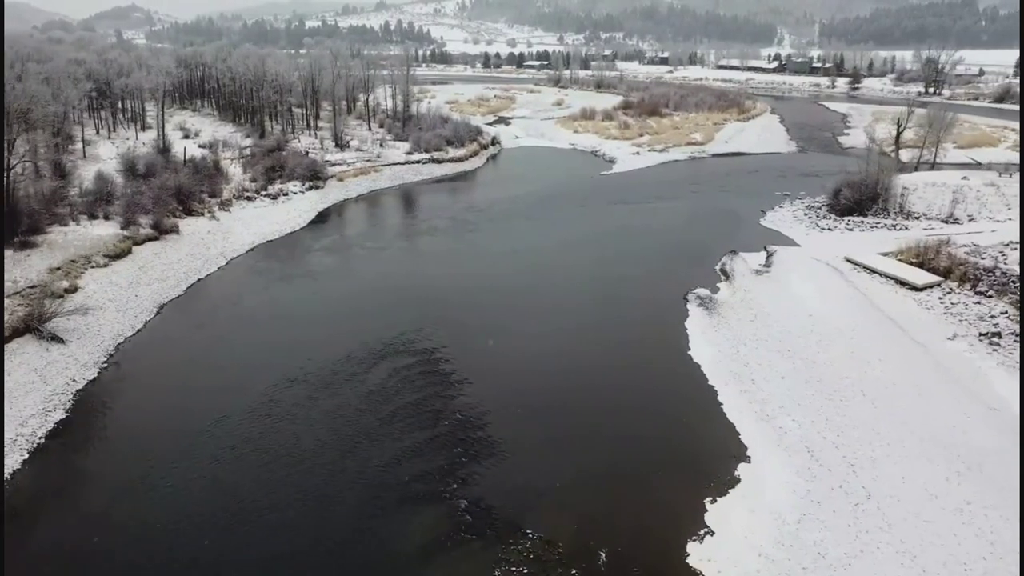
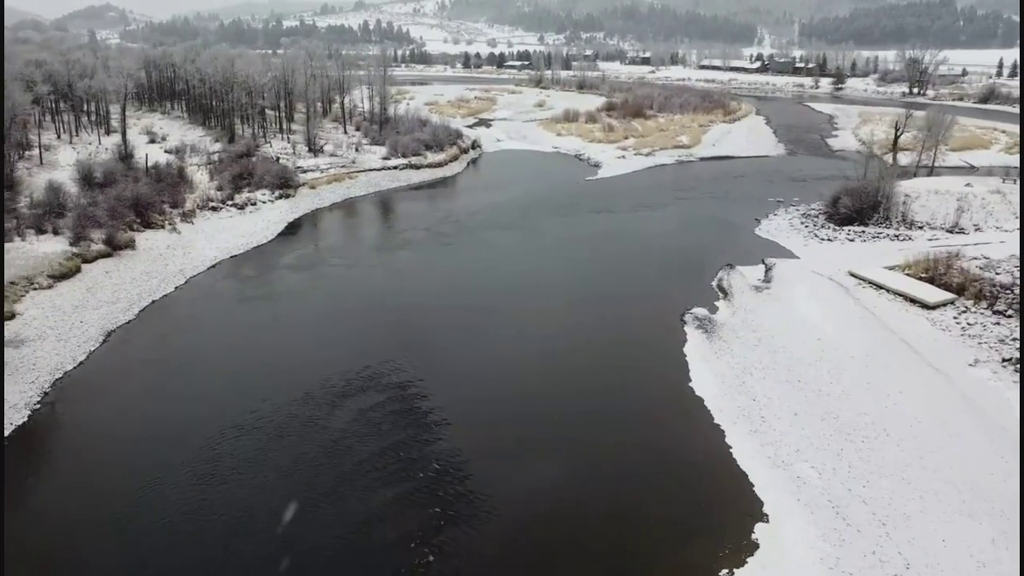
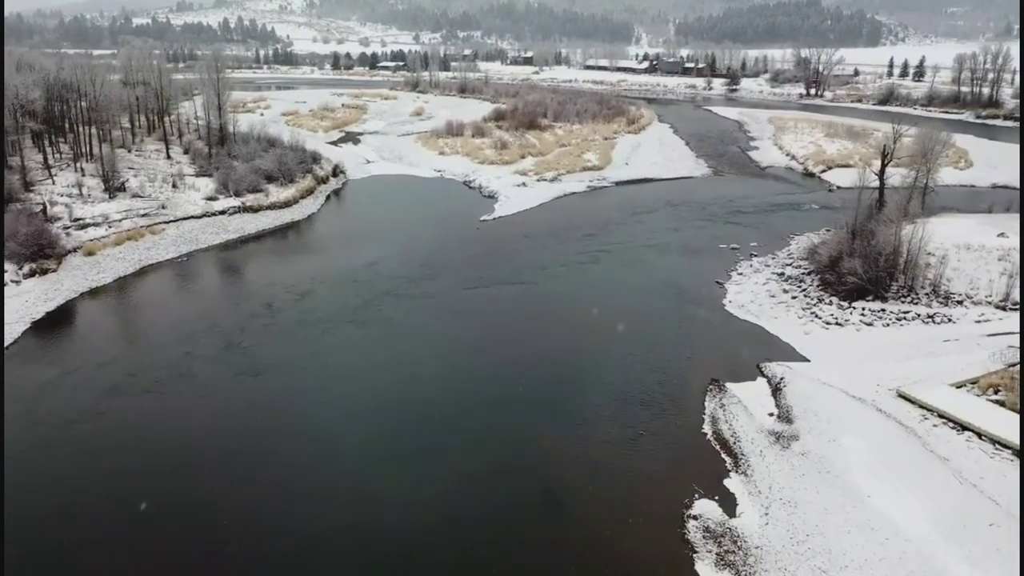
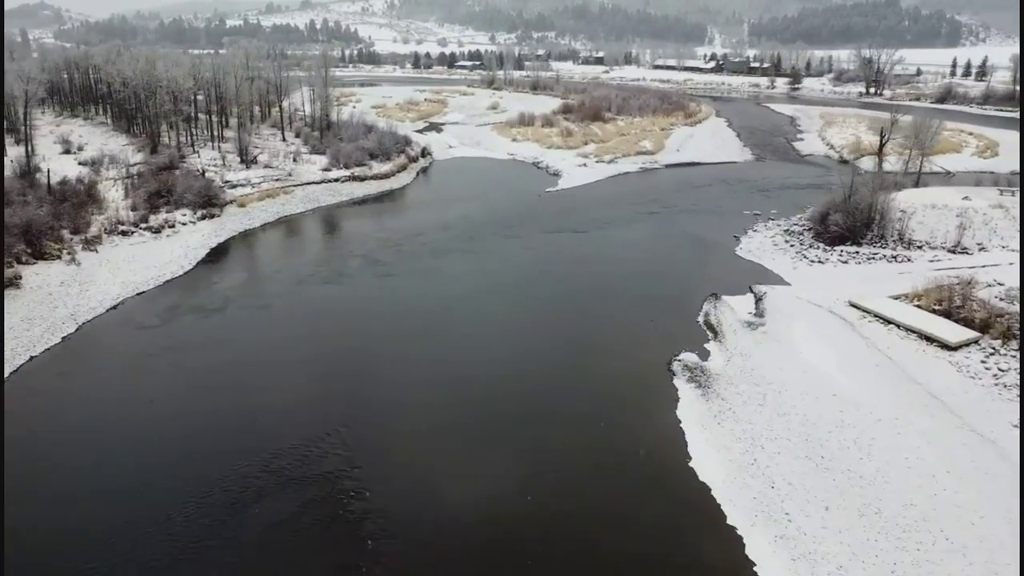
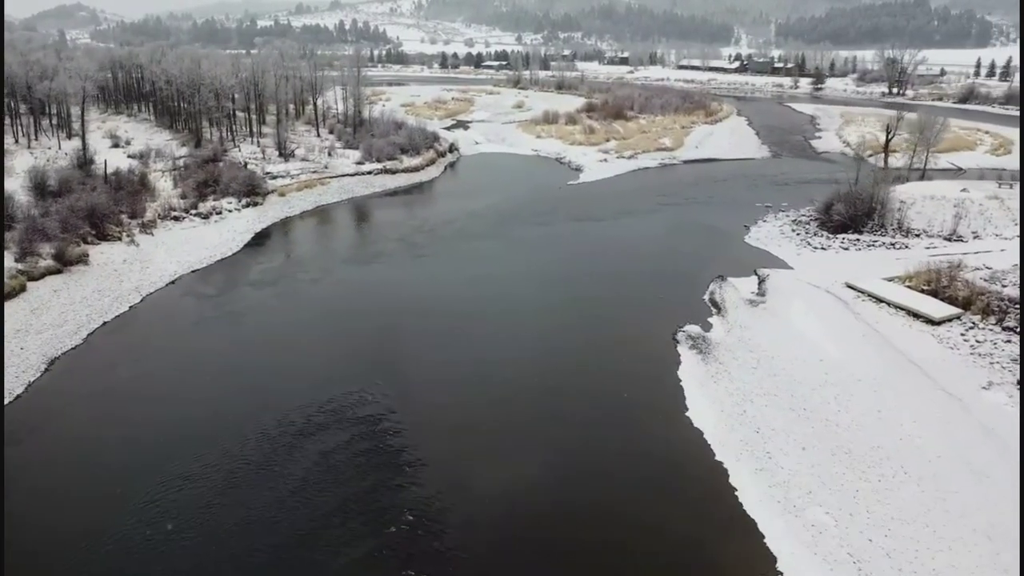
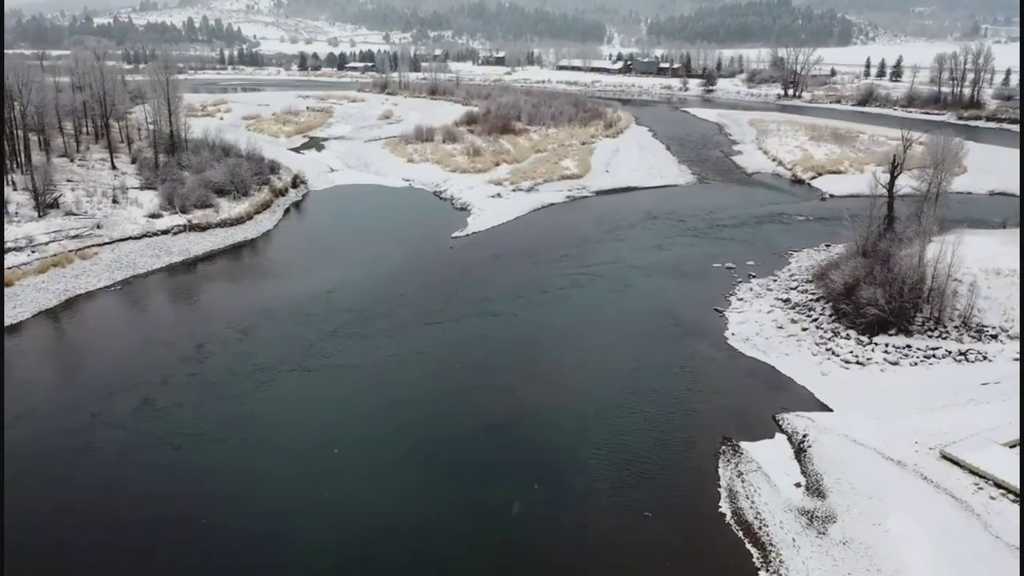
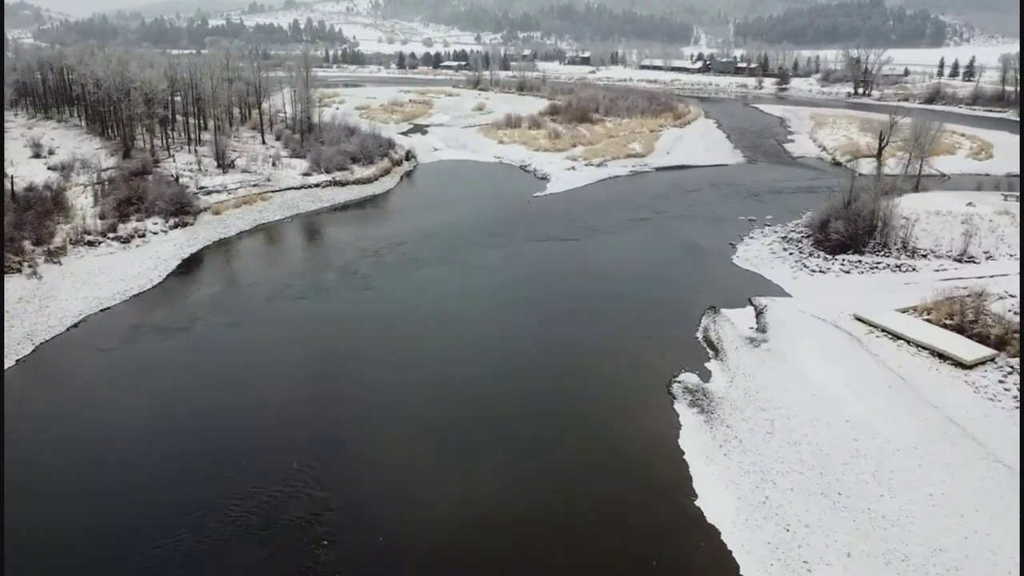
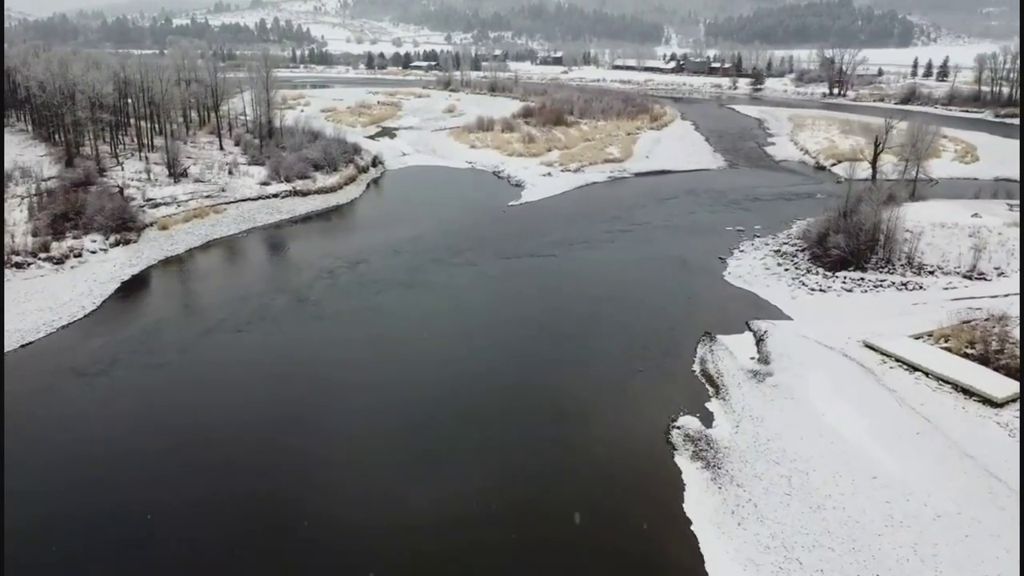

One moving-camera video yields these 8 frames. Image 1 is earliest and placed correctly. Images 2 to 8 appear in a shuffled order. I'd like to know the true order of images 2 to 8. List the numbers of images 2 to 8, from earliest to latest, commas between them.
2, 5, 4, 7, 8, 3, 6
